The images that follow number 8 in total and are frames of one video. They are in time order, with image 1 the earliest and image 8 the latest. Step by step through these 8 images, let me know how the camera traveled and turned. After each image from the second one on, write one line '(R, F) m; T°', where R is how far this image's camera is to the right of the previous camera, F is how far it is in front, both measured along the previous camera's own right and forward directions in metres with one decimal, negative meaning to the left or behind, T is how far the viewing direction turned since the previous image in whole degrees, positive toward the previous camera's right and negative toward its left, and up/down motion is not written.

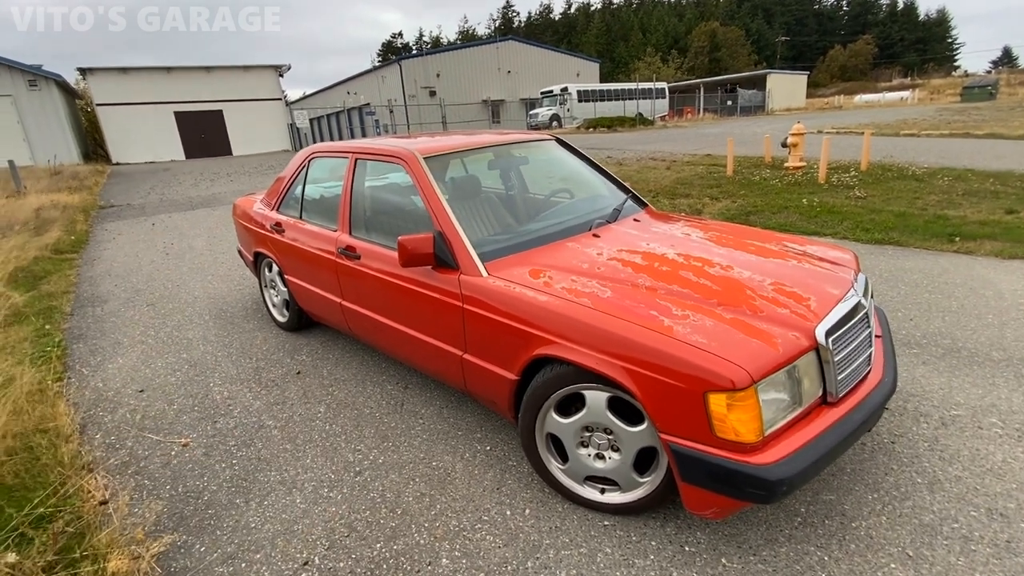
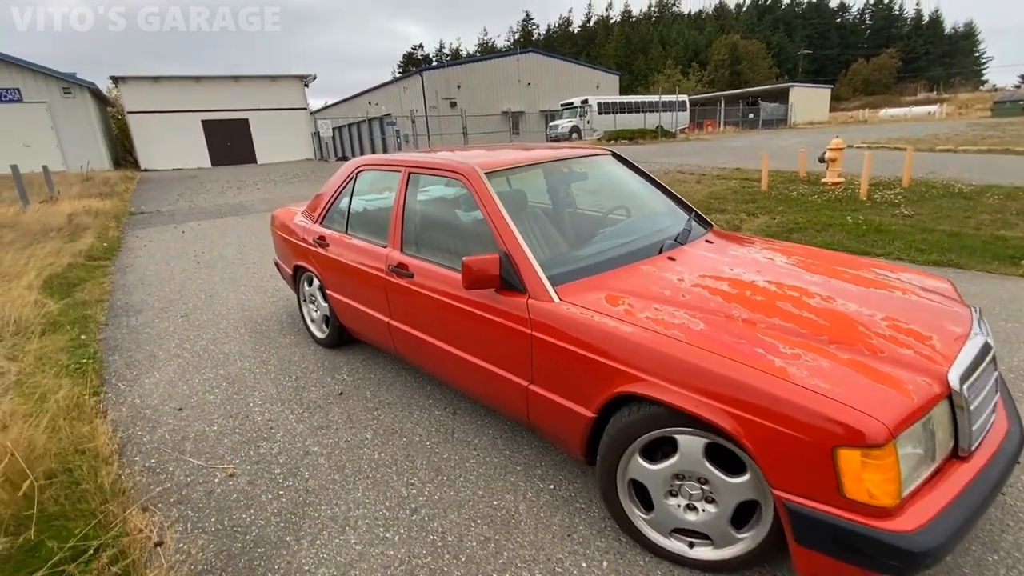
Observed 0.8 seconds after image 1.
(-0.3, +0.2) m; -2°
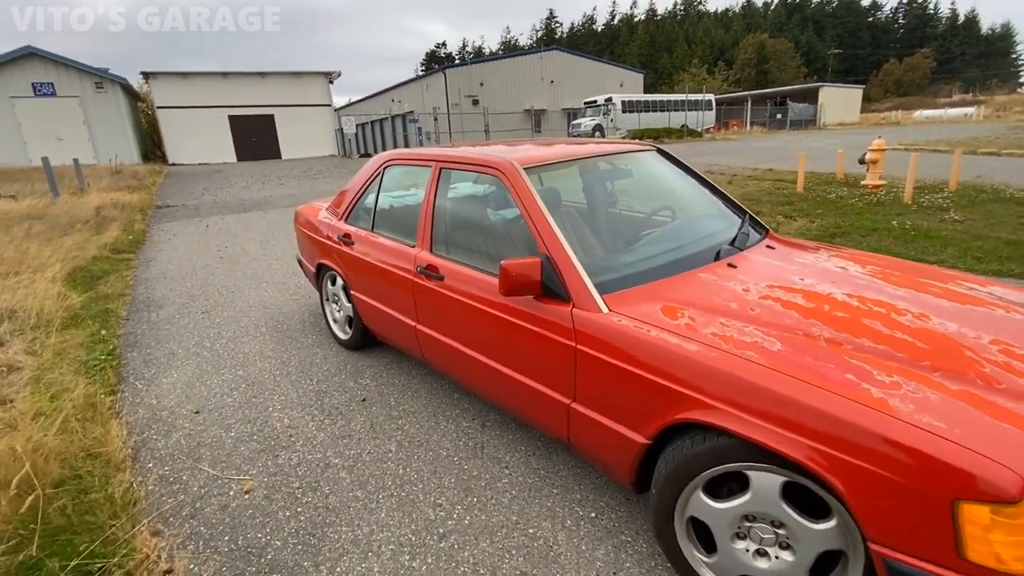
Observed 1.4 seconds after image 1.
(-0.1, +0.2) m; -2°
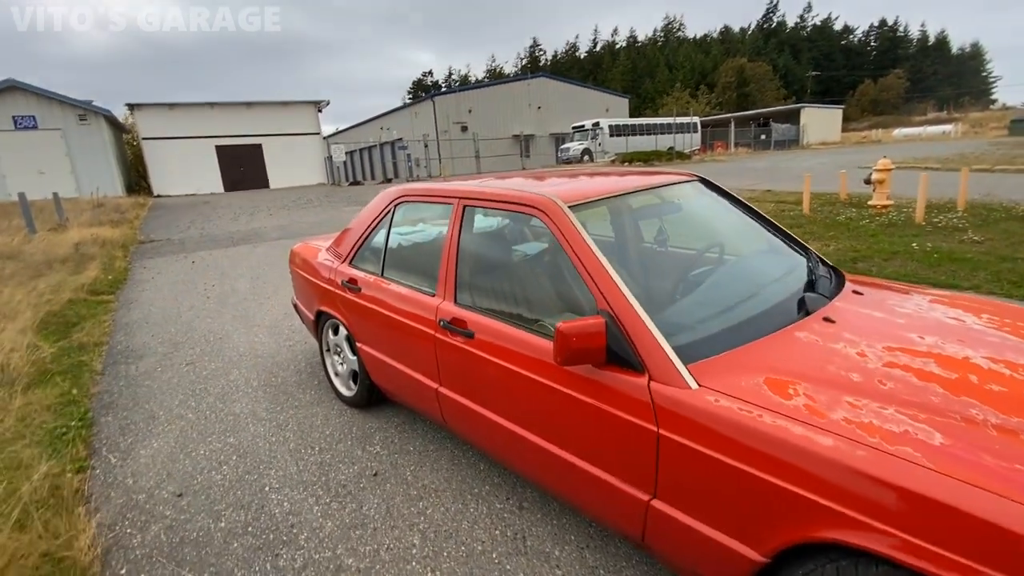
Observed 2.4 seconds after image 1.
(-0.2, +0.4) m; +1°
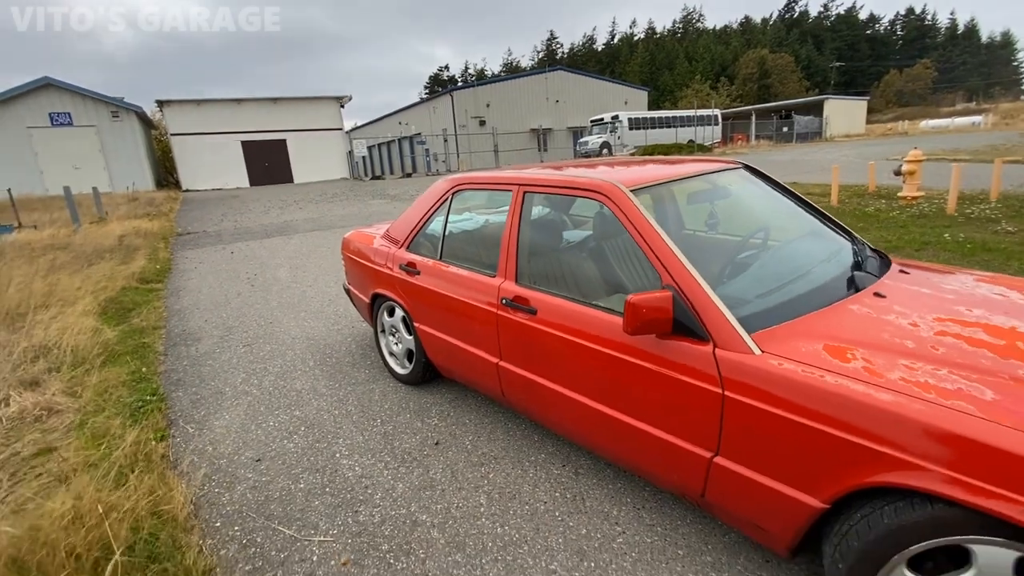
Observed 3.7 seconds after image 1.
(-0.2, -0.2) m; -2°
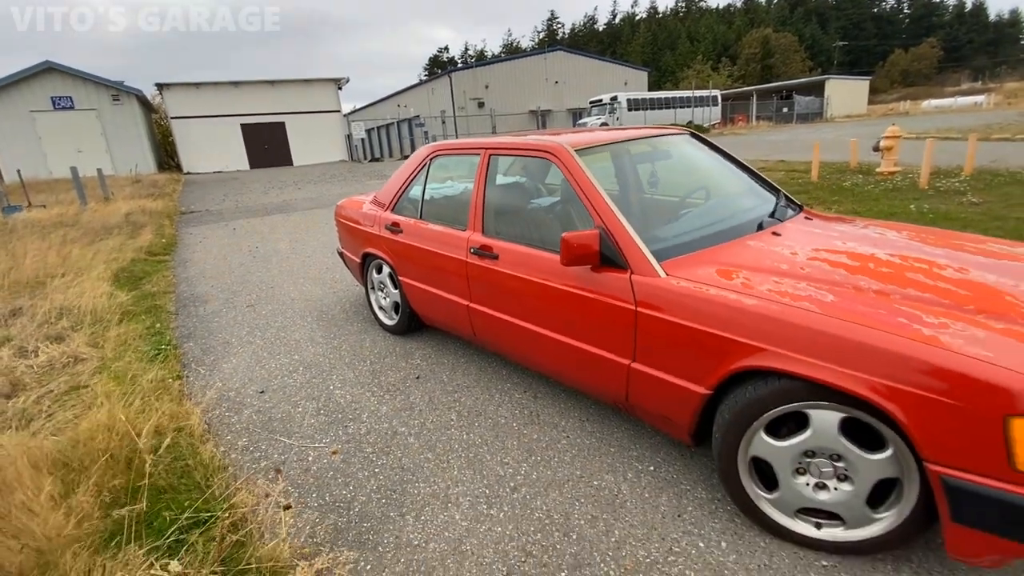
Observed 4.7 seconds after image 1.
(+0.2, -0.4) m; 0°
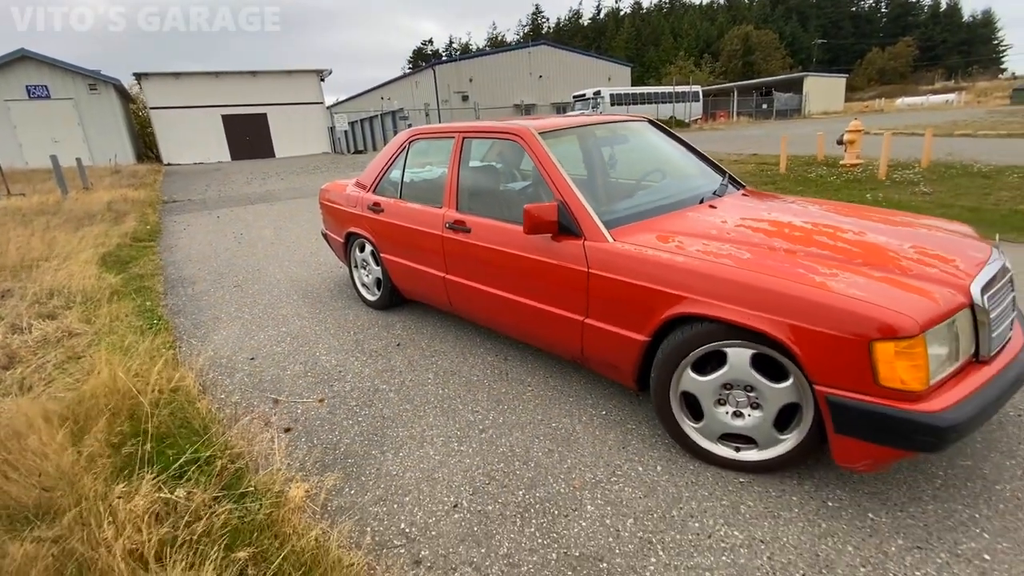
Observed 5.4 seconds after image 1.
(+0.1, -0.3) m; +2°
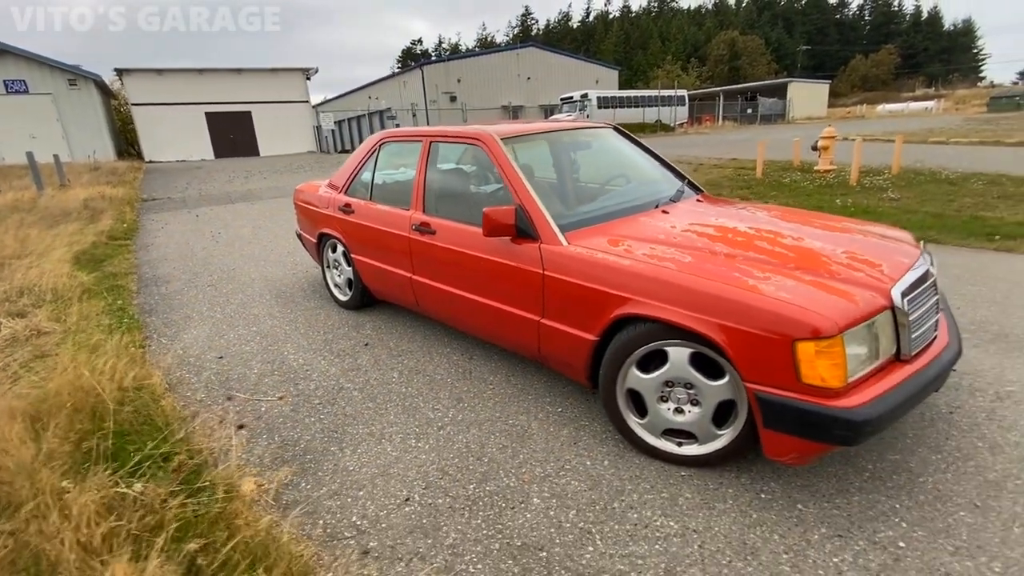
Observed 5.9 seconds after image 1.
(+0.2, -0.1) m; +1°
